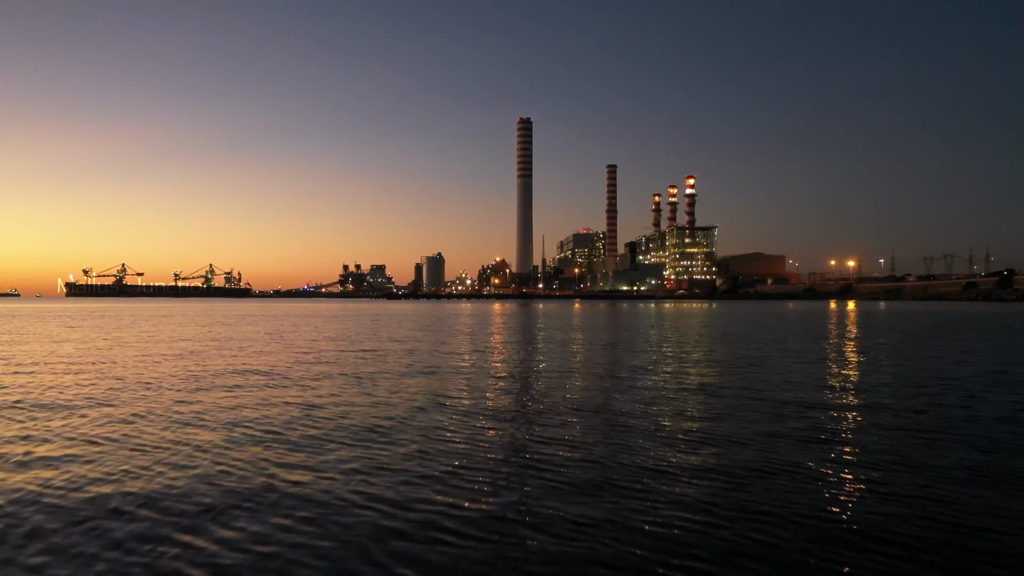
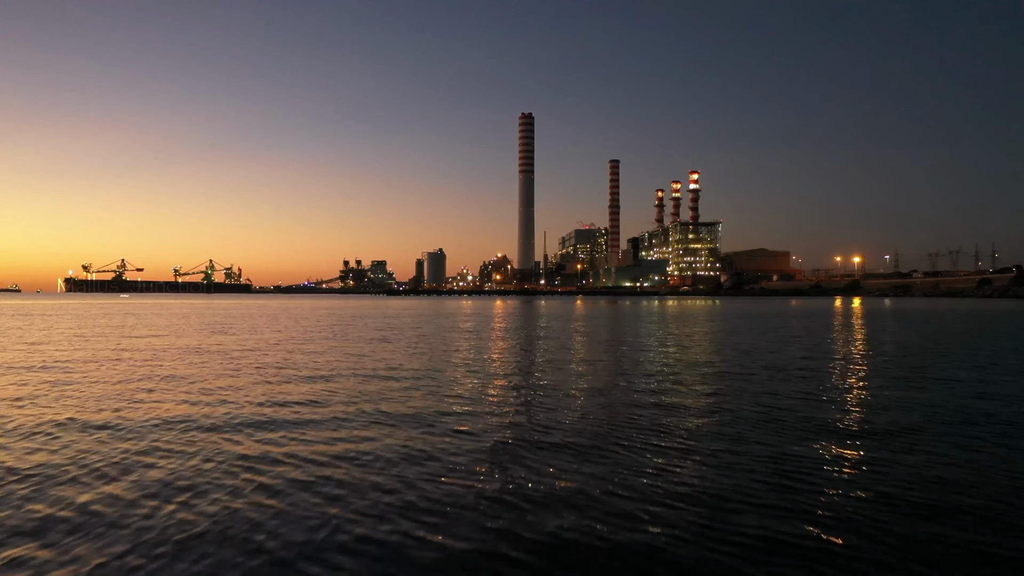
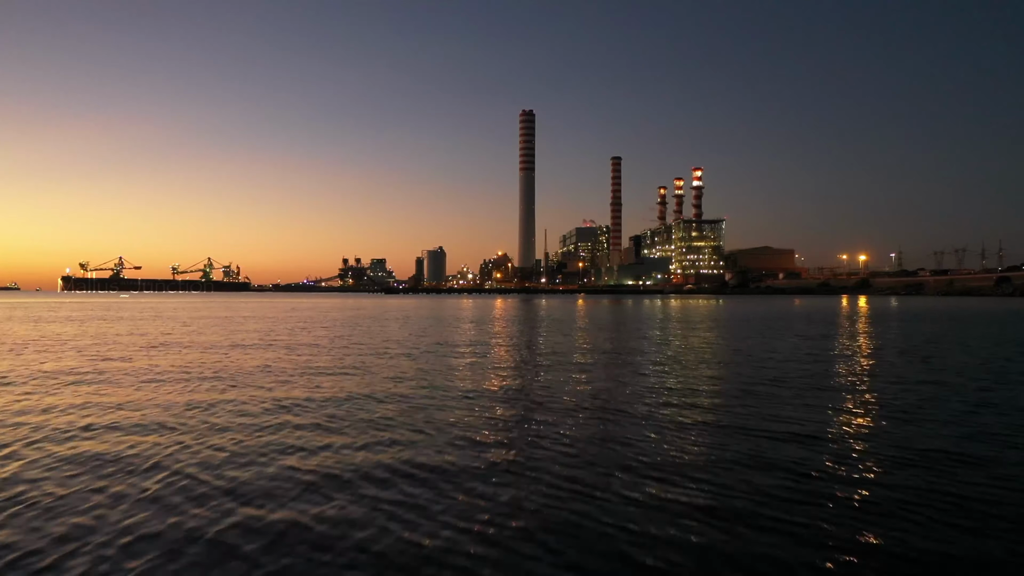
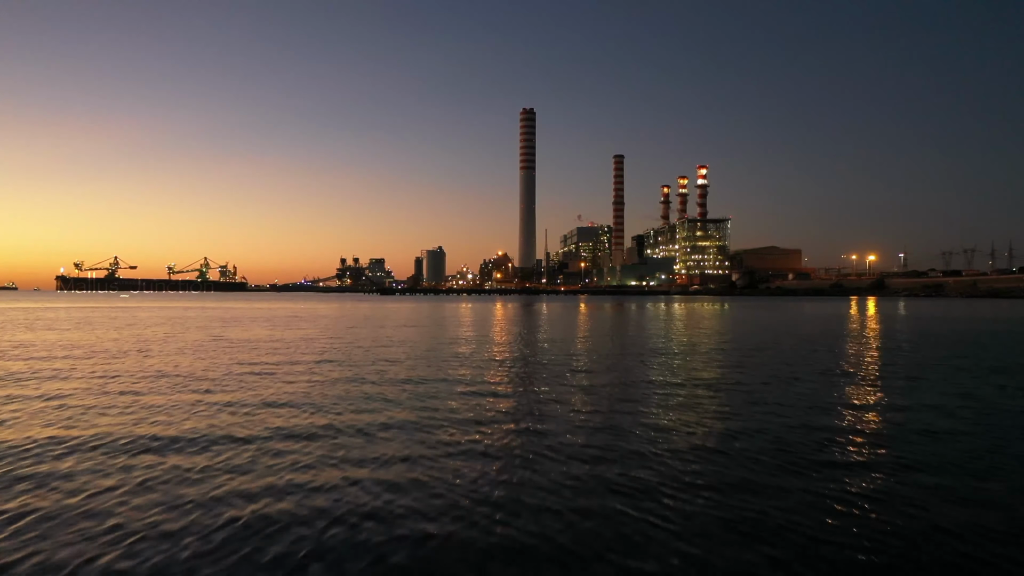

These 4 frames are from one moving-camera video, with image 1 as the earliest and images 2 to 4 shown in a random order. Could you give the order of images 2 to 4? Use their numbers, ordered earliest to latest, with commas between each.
2, 3, 4
